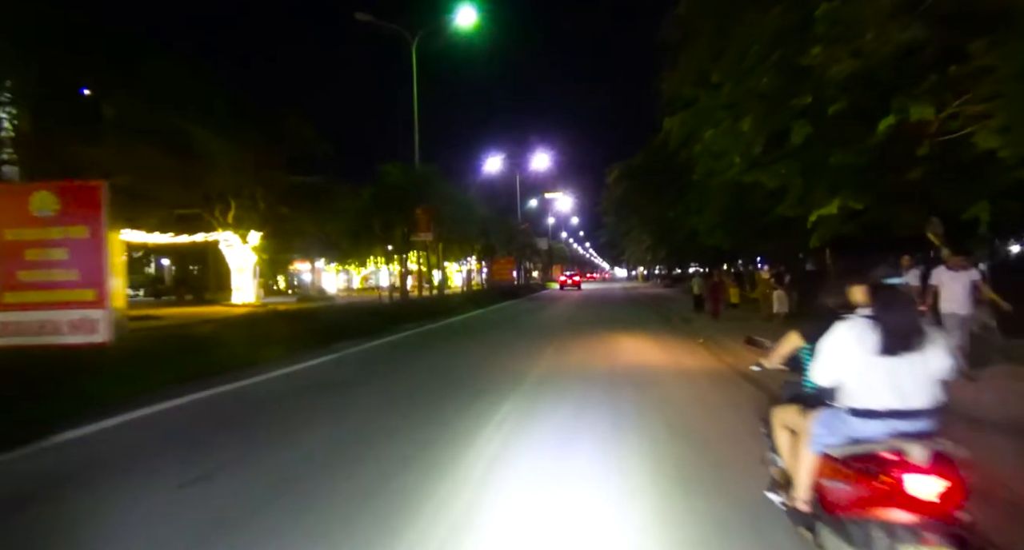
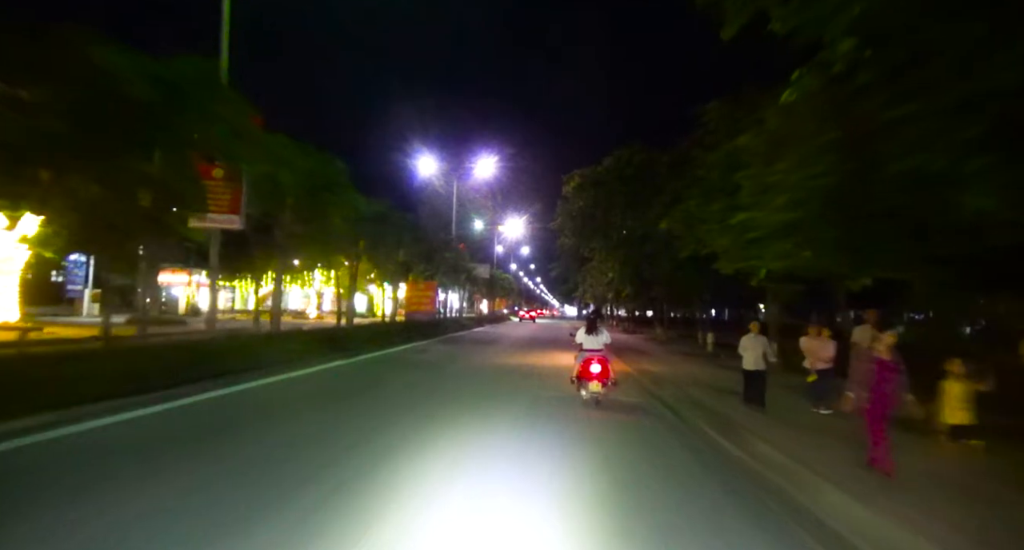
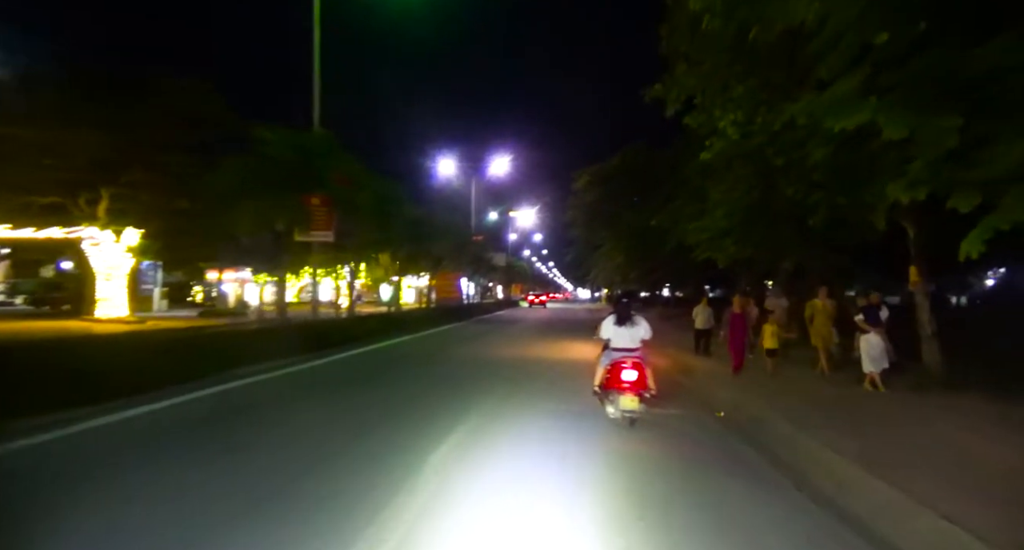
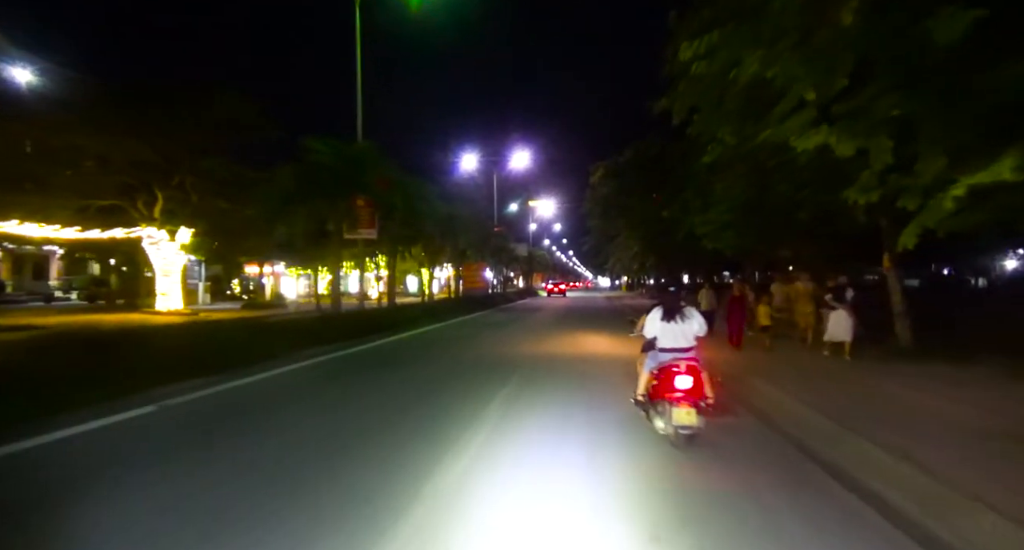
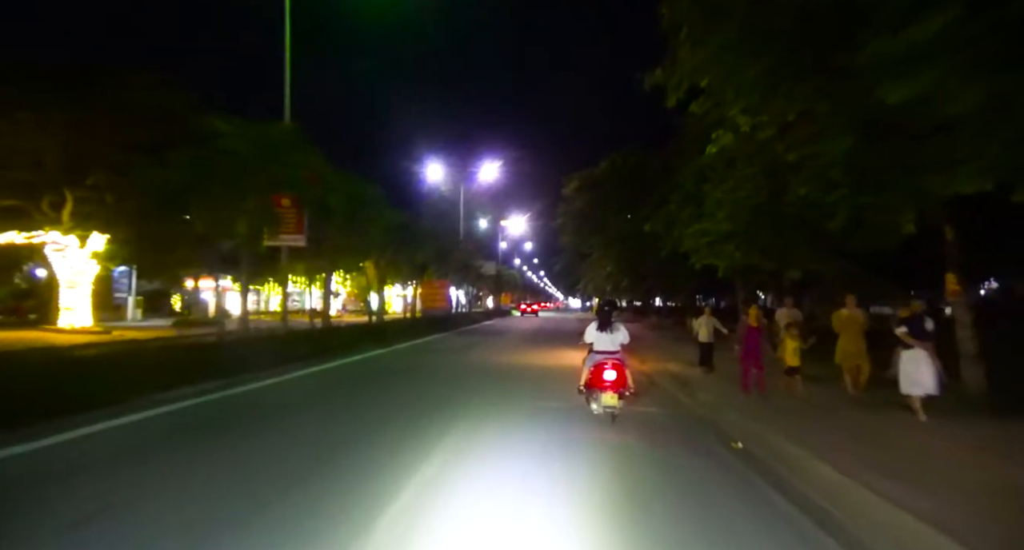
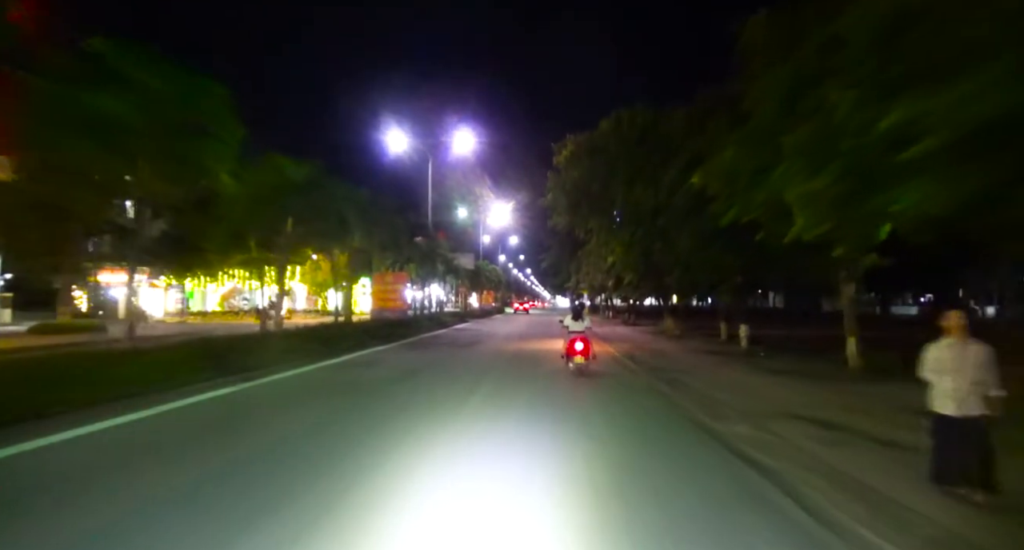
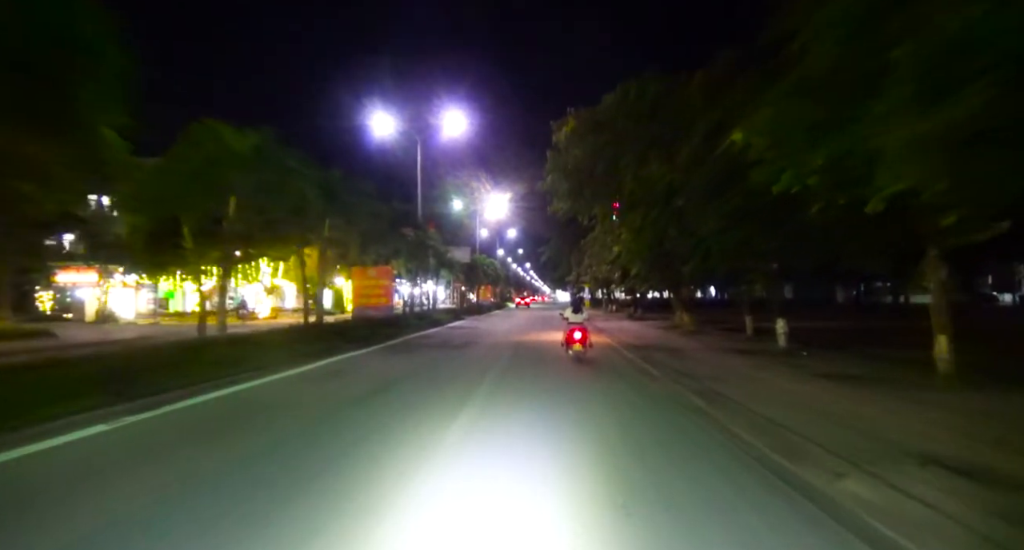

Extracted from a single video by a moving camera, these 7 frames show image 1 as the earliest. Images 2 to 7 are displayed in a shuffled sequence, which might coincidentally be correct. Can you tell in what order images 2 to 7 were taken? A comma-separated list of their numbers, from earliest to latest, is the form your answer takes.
4, 3, 5, 2, 6, 7
